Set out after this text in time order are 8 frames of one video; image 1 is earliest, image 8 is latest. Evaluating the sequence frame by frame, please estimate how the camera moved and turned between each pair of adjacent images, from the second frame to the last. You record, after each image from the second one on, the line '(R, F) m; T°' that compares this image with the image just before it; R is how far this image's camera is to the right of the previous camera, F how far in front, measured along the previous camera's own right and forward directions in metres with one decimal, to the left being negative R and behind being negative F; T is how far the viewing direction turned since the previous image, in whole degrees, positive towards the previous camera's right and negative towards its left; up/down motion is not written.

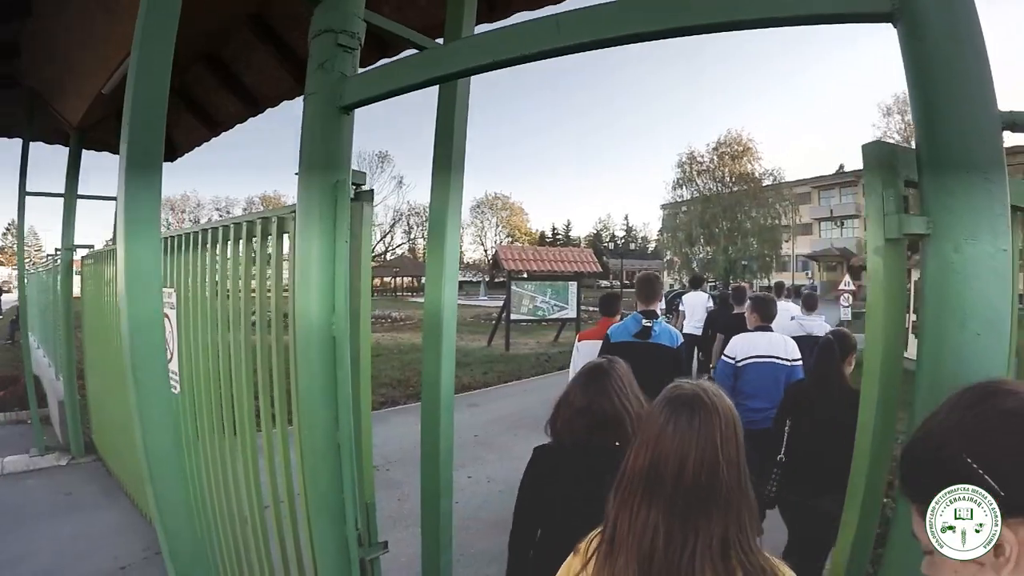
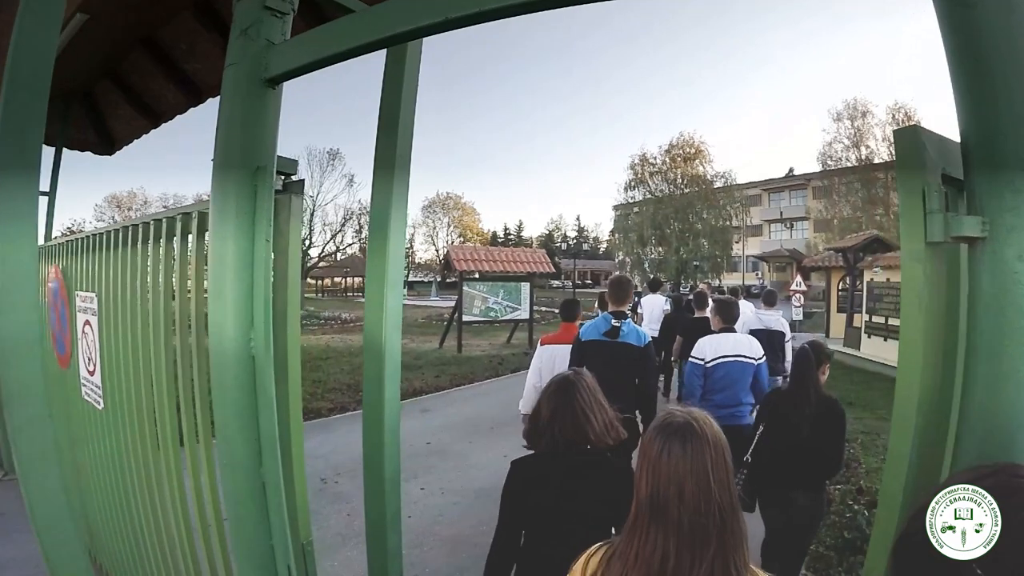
(0.0, +0.3) m; +4°
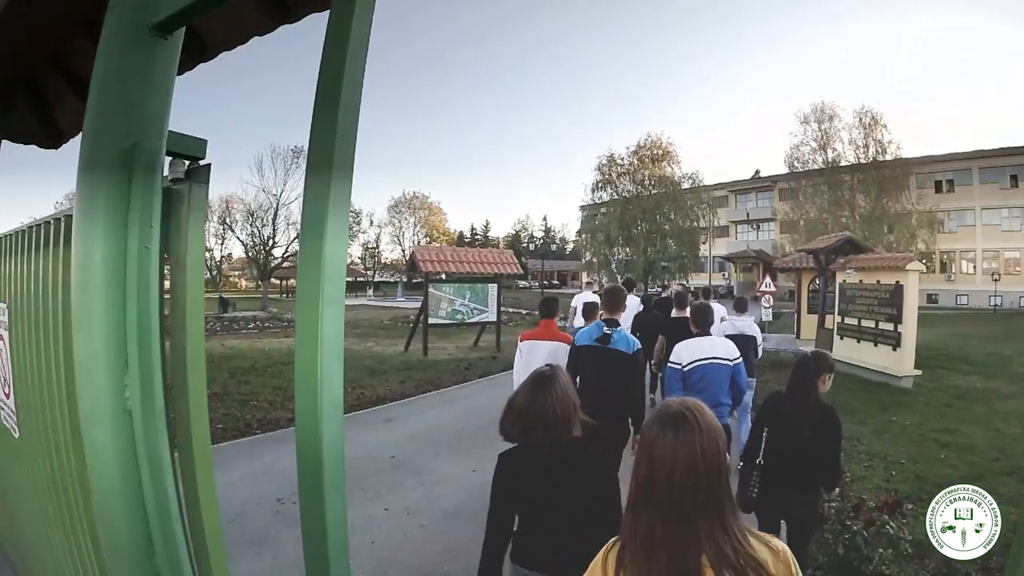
(0.0, +0.3) m; +3°
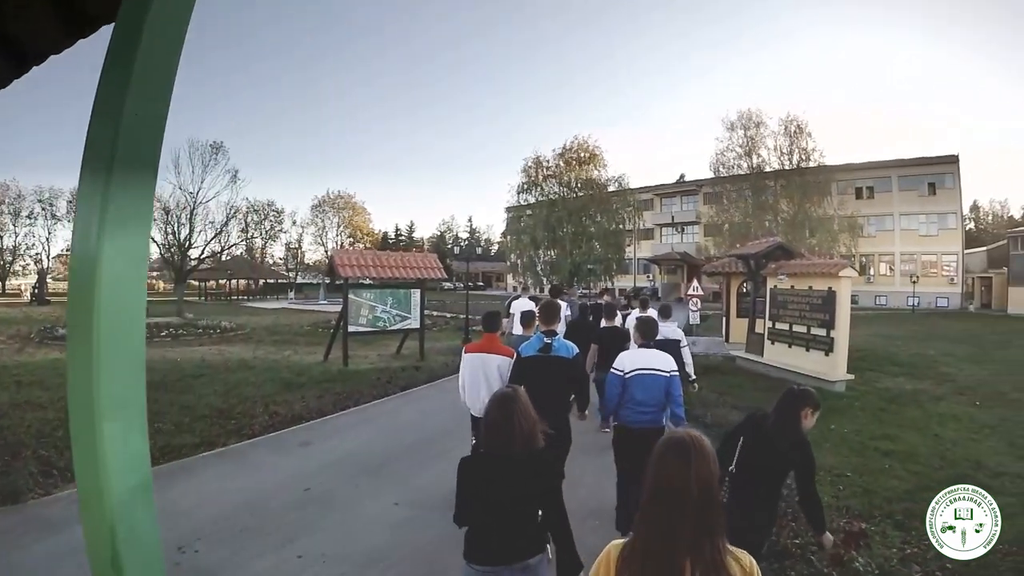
(0.0, +0.5) m; +7°
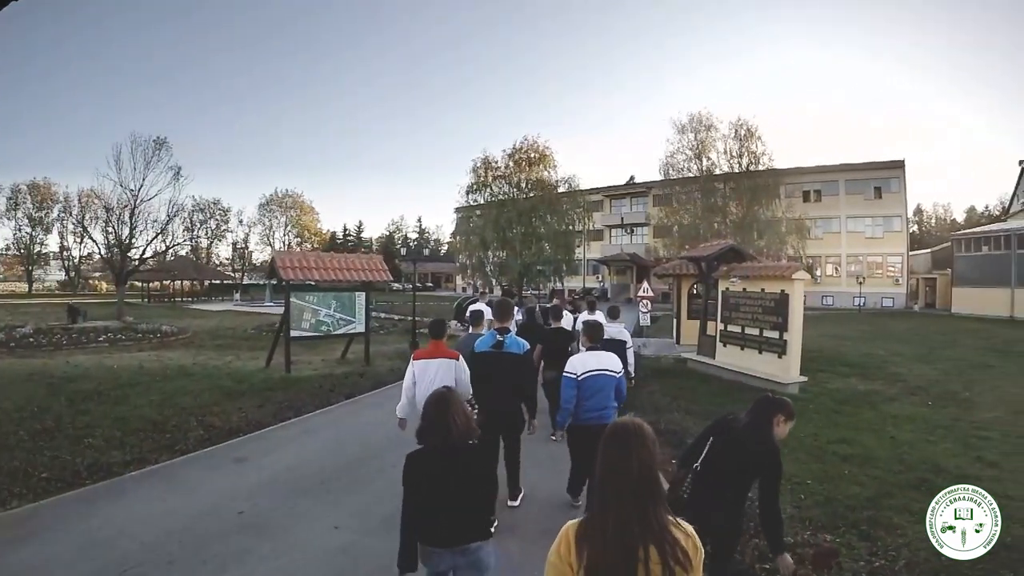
(0.0, +0.3) m; +5°
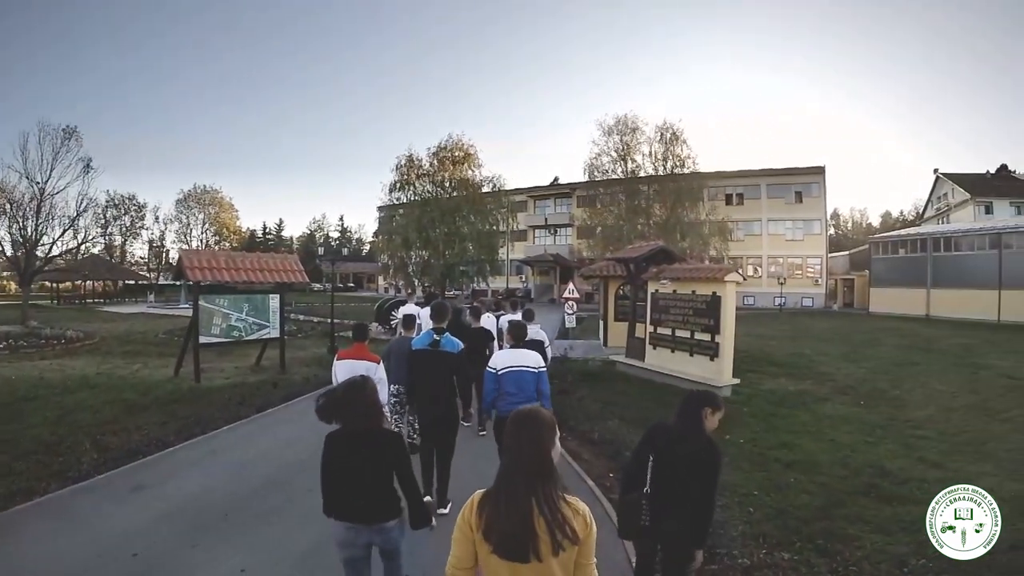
(0.0, +0.5) m; +7°
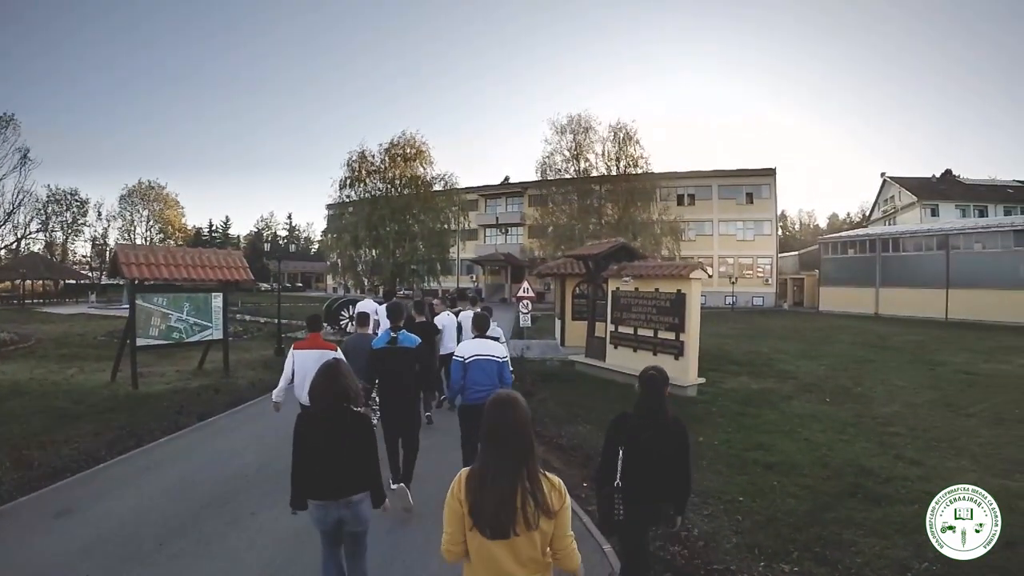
(-0.2, +0.3) m; +5°
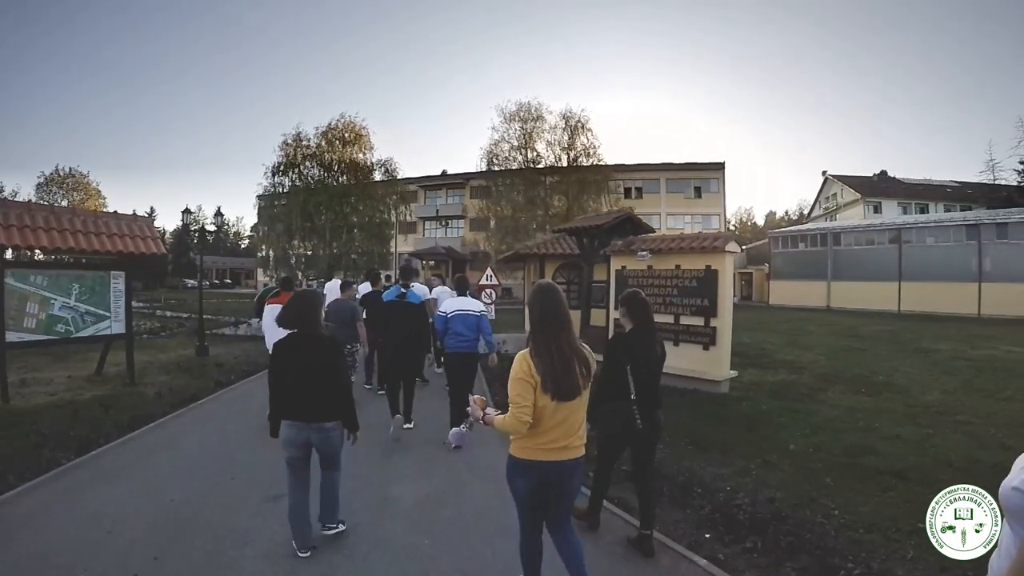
(-1.4, +0.7) m; +11°
